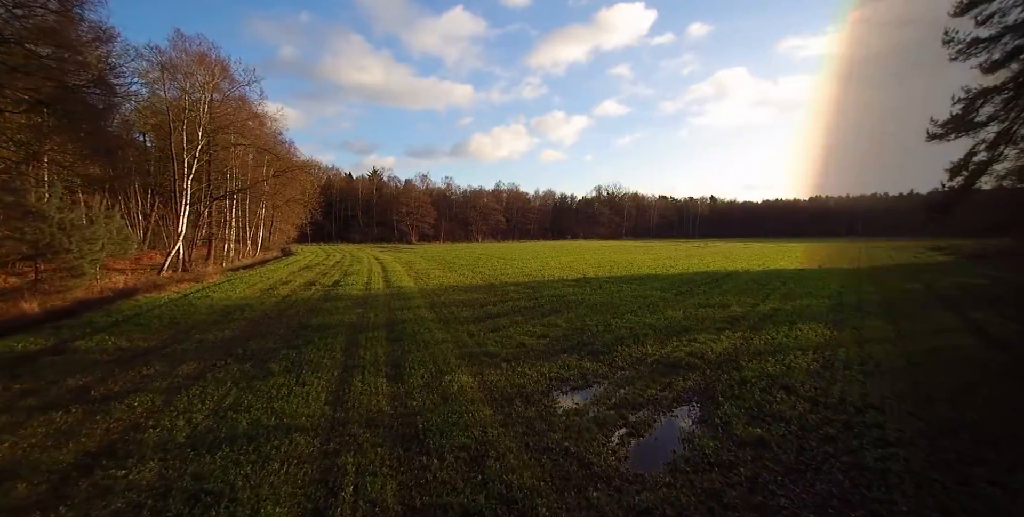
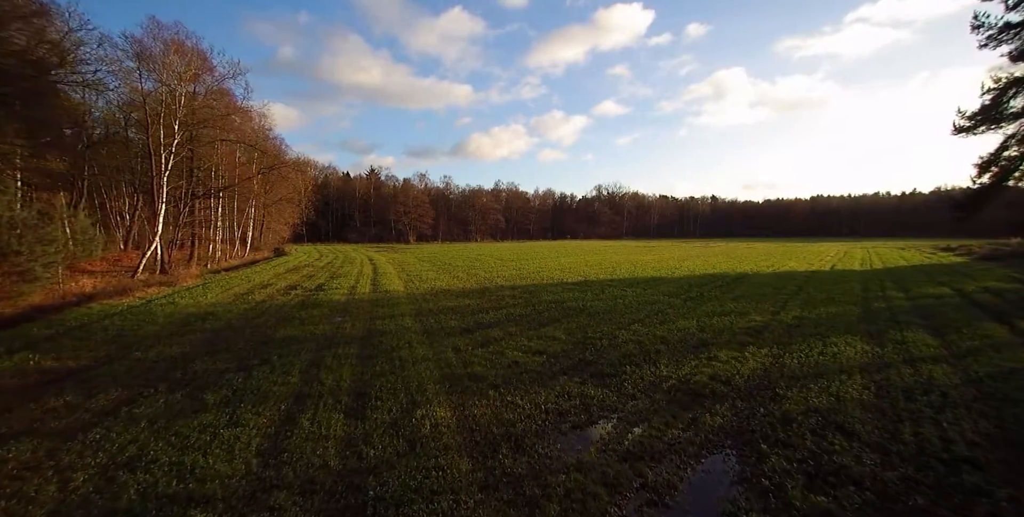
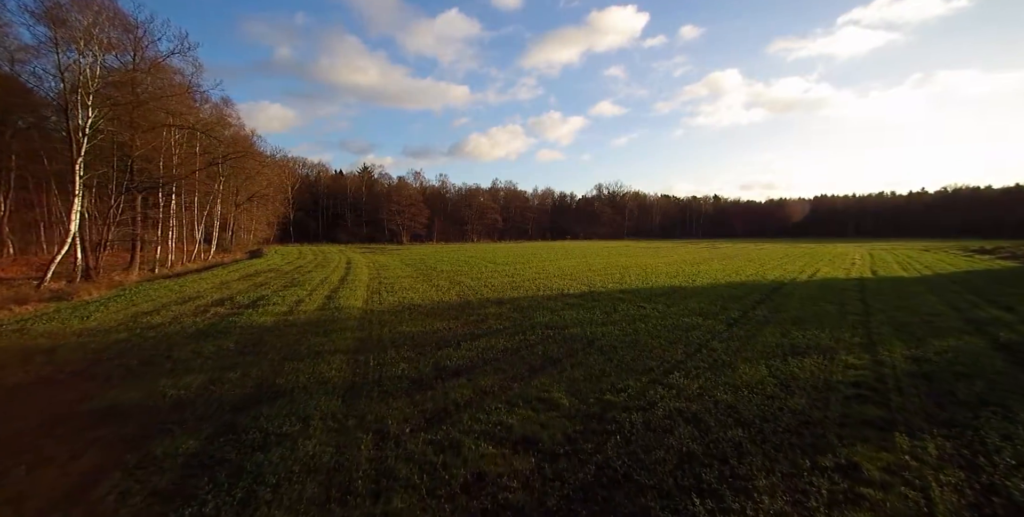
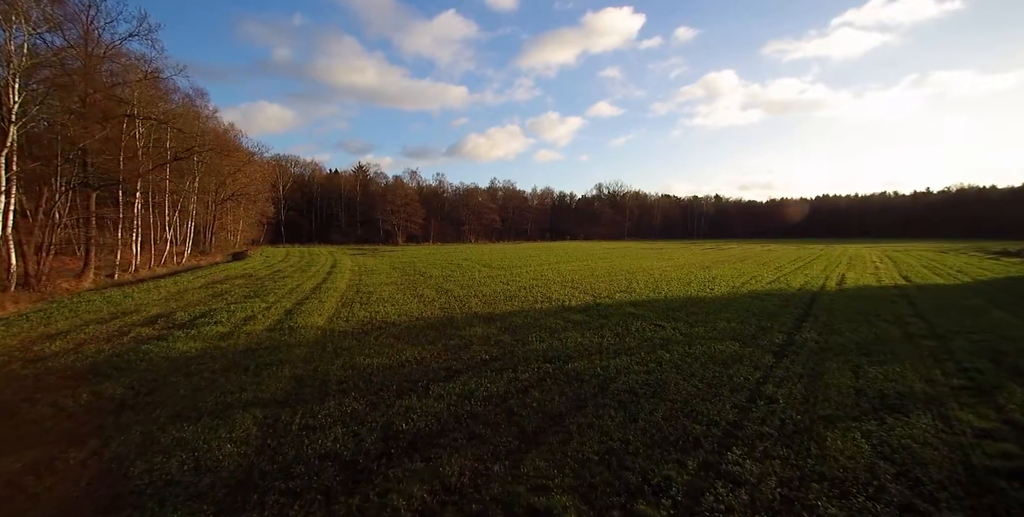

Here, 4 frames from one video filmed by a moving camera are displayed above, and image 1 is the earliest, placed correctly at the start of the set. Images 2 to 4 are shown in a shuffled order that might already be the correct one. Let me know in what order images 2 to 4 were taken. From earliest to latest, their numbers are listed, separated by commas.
2, 3, 4
